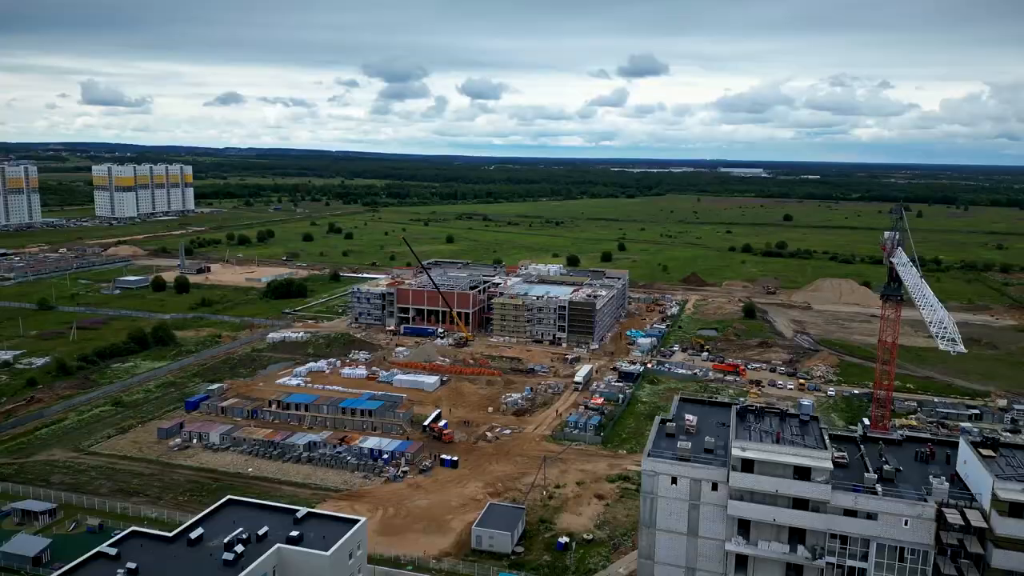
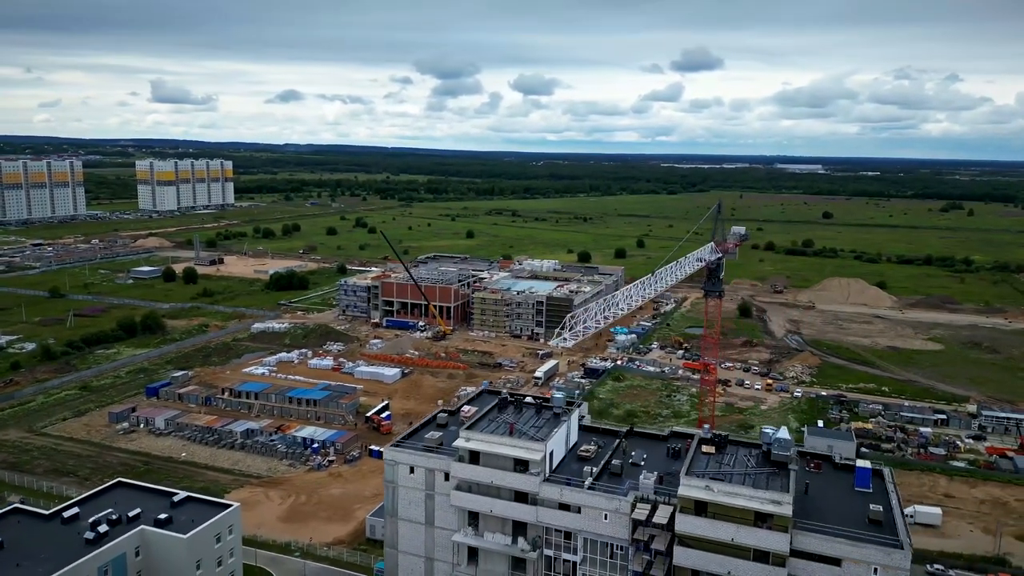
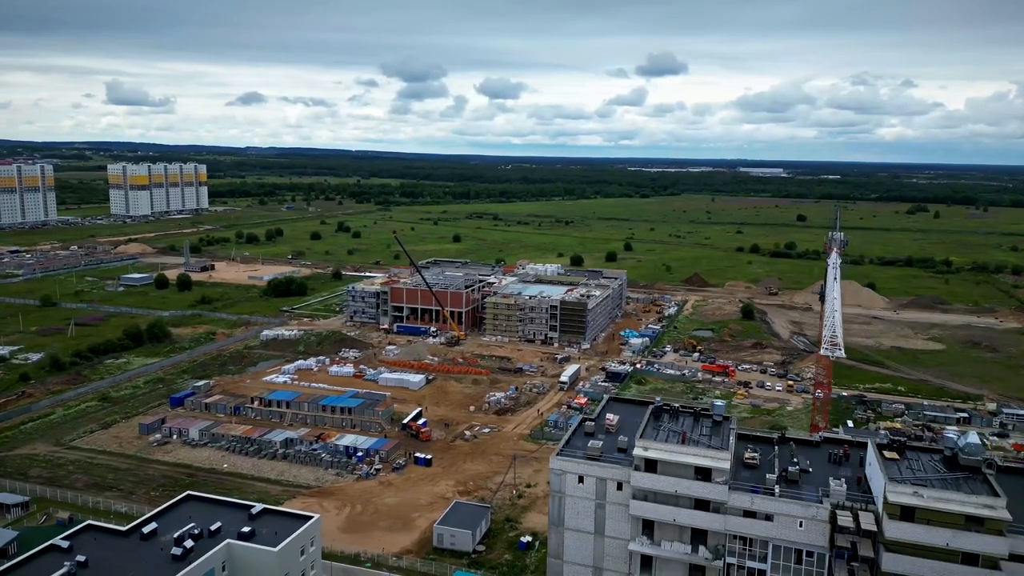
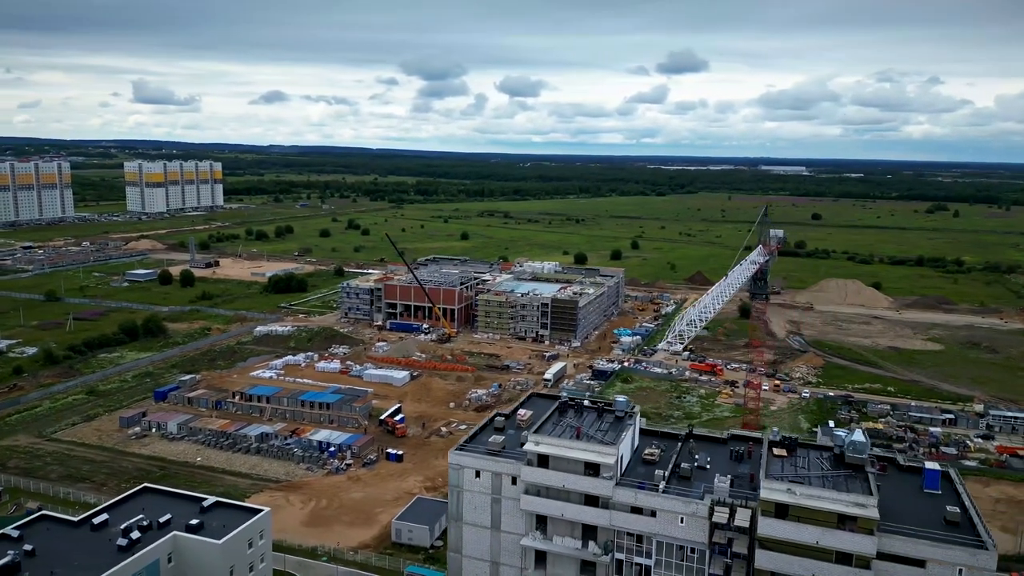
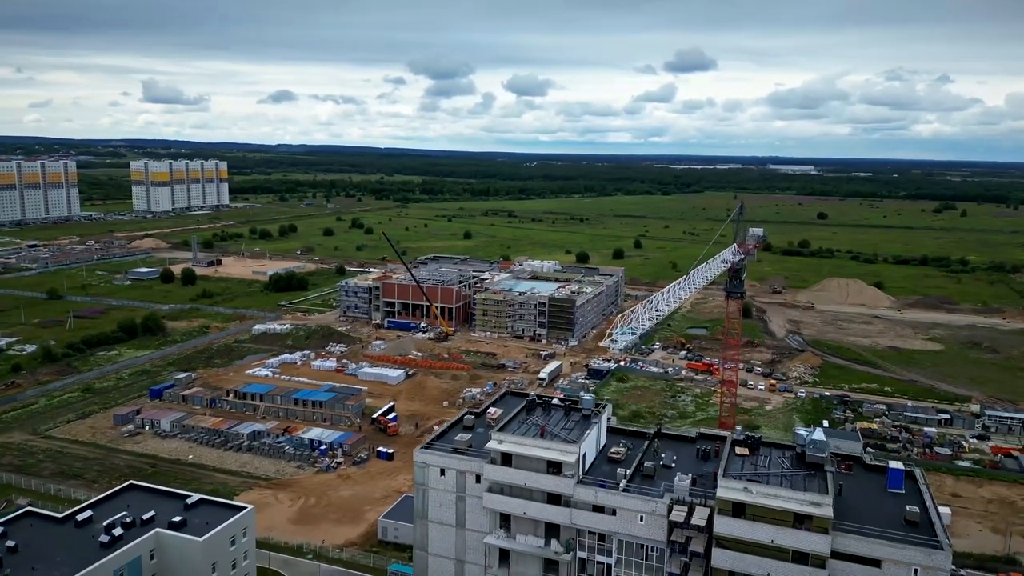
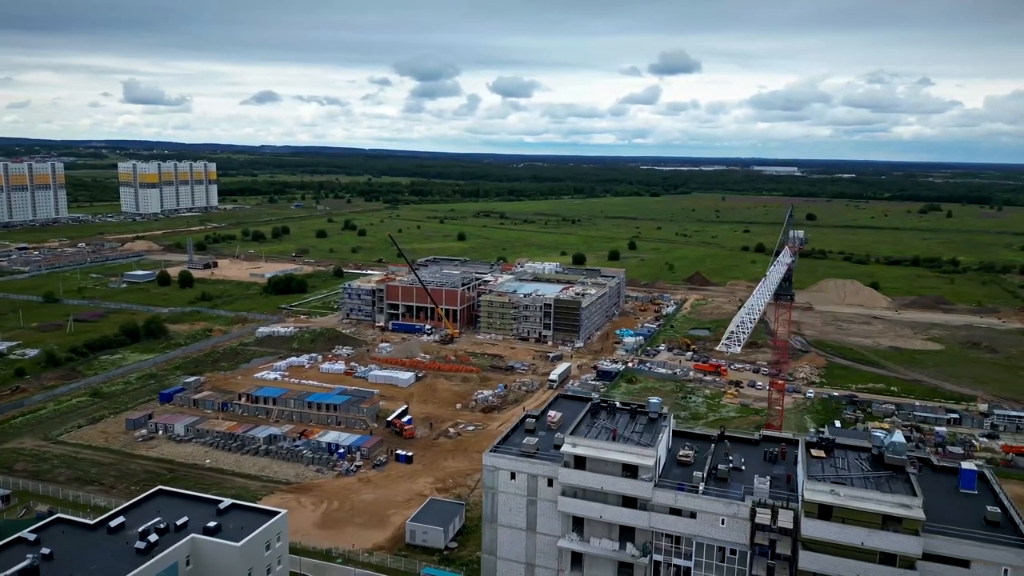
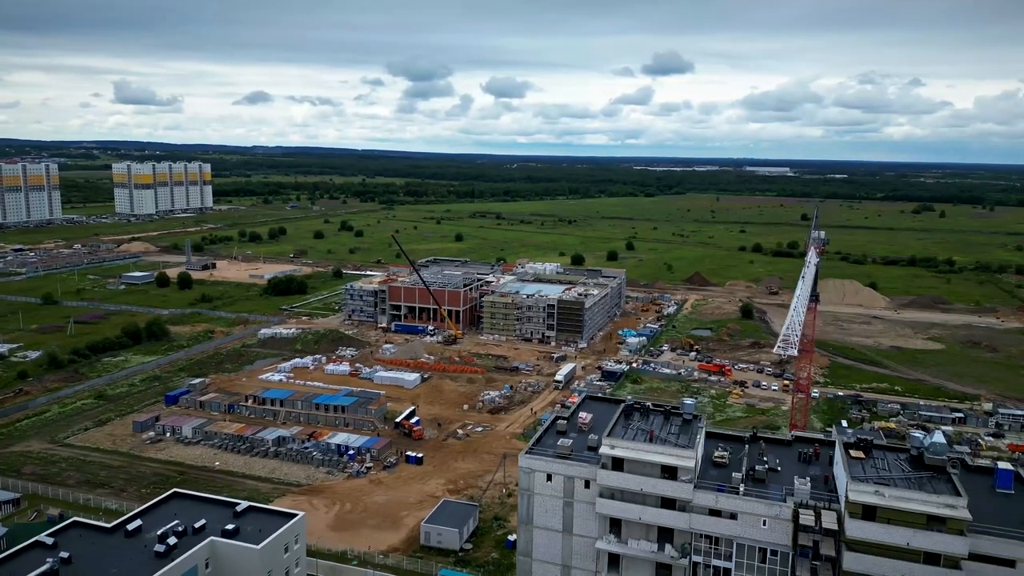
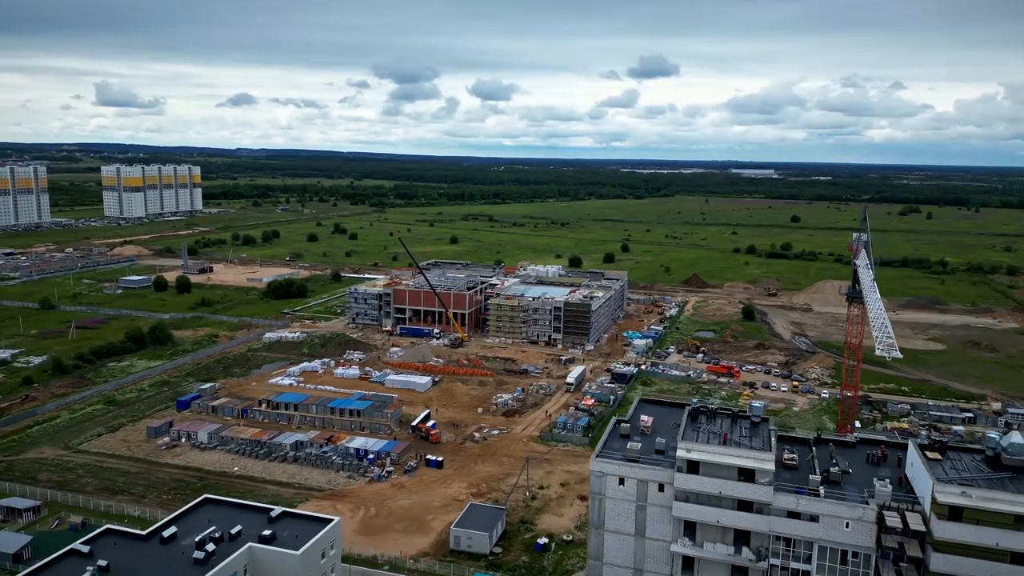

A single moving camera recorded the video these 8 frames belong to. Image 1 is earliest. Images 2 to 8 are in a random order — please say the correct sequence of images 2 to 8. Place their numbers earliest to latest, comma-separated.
8, 3, 7, 6, 4, 5, 2
